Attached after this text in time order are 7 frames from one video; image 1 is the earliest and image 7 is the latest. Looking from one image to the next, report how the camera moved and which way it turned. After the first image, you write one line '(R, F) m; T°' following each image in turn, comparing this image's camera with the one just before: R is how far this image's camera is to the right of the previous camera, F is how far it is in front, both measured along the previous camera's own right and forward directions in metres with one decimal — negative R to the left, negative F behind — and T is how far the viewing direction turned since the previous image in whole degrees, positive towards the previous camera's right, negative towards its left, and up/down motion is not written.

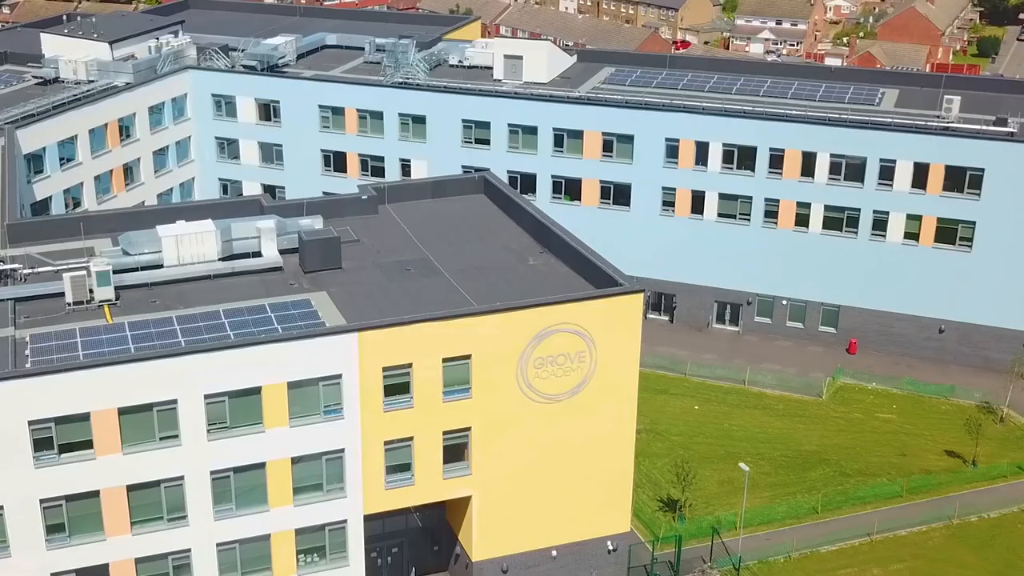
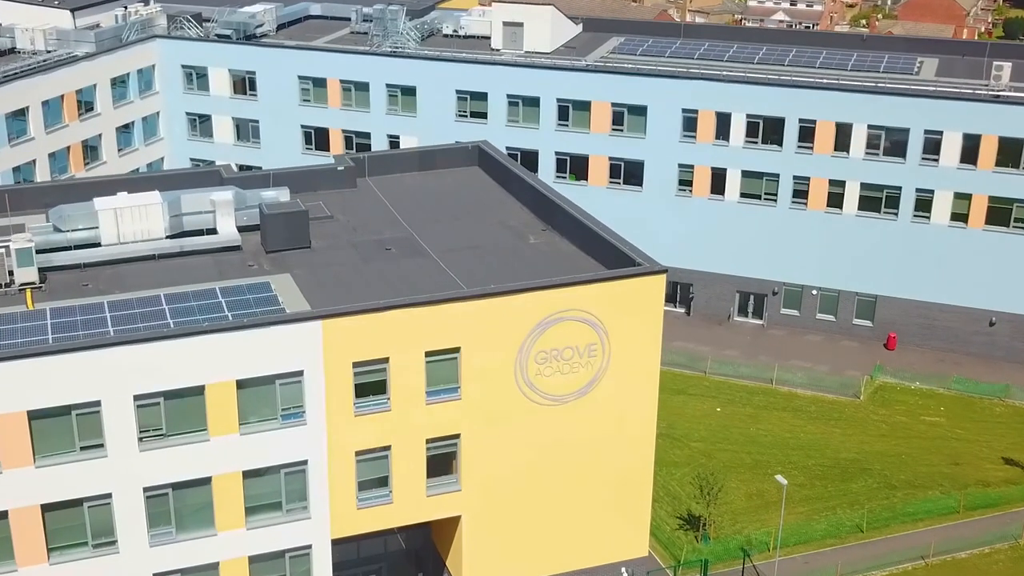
(+0.2, +7.3) m; 0°
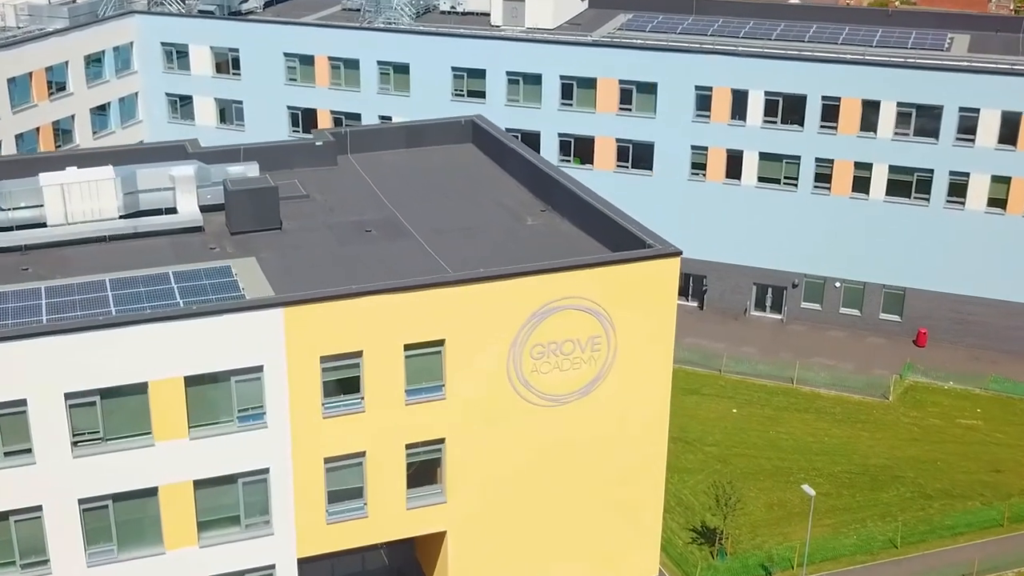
(+0.5, +4.6) m; 0°
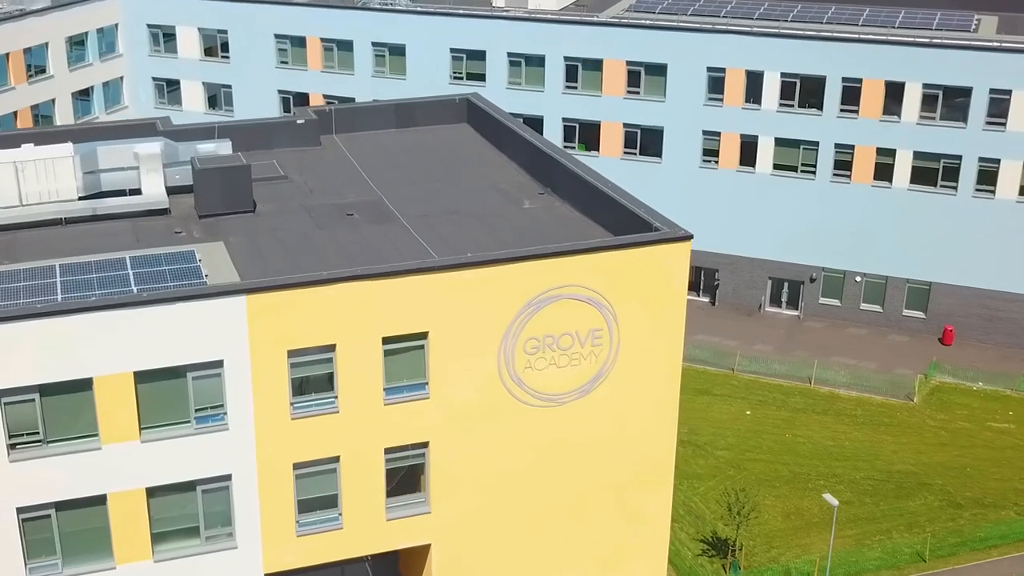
(+0.5, +3.3) m; -1°
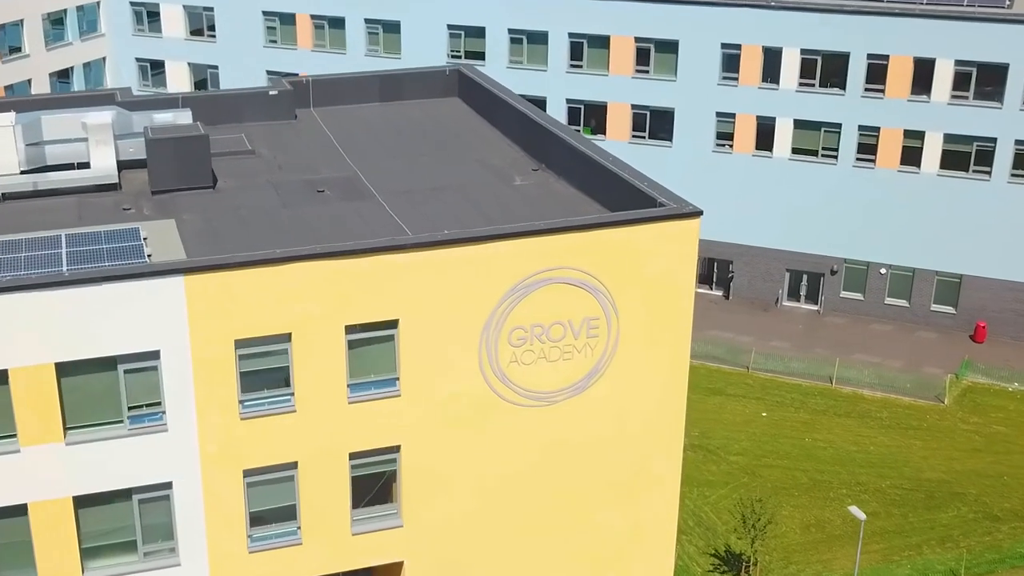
(+0.7, +3.7) m; -1°
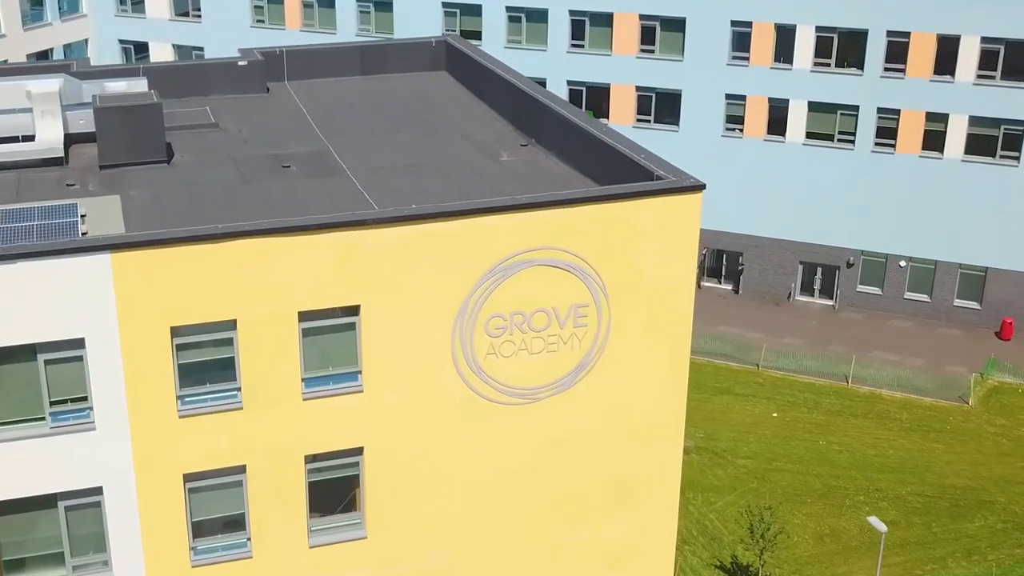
(+0.7, +2.9) m; -1°
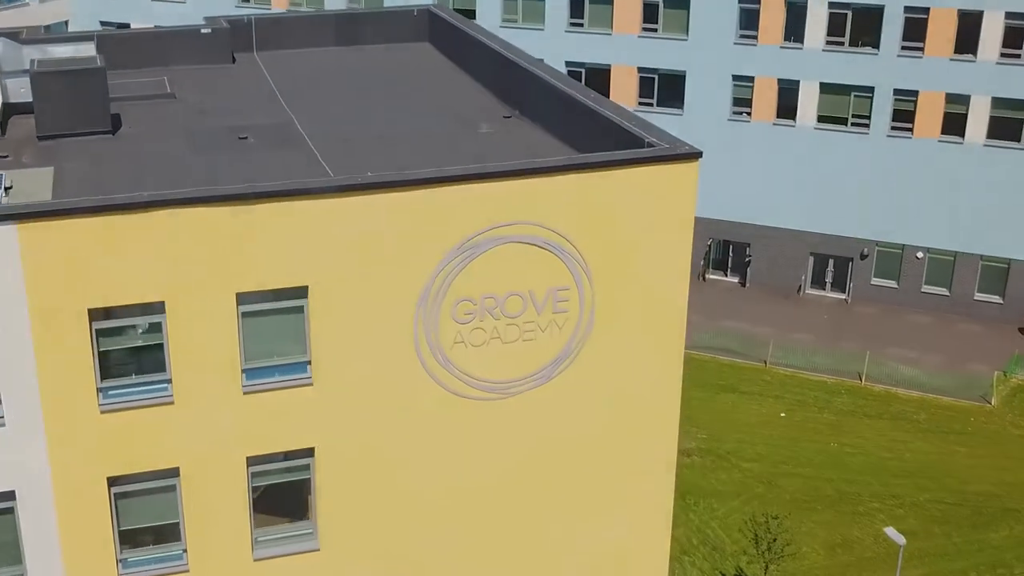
(+0.7, +2.7) m; -1°
